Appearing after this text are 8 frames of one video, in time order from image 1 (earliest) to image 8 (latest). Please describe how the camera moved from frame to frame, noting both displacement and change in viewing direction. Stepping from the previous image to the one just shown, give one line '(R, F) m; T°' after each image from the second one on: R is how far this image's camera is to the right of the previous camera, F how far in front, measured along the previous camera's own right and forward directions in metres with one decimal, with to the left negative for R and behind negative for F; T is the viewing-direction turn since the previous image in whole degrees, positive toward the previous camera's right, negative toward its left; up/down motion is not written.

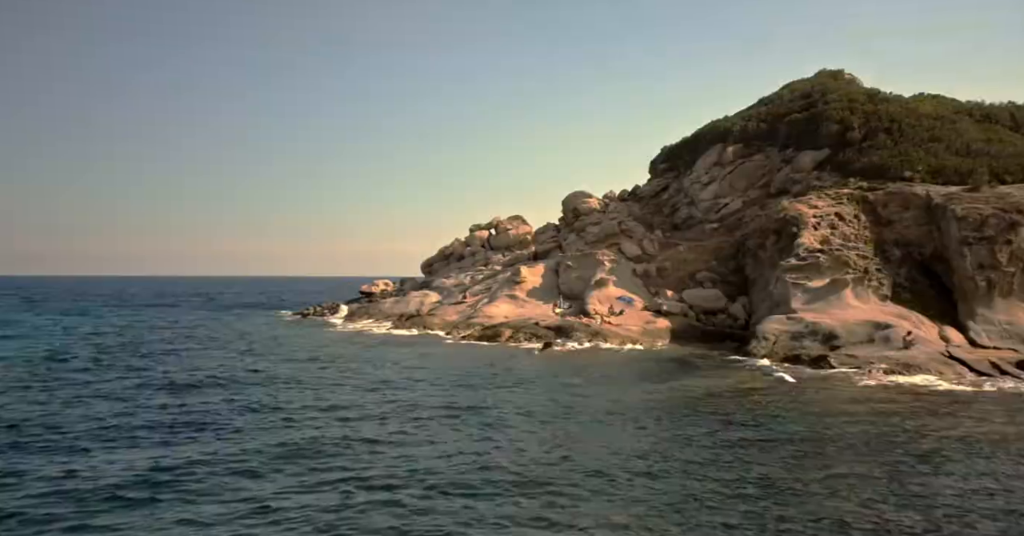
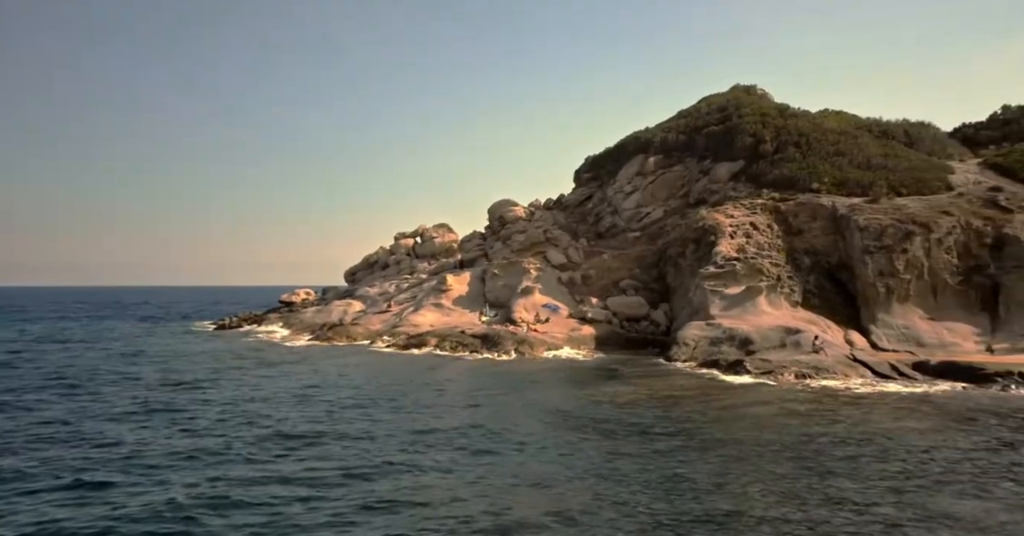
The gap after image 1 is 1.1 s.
(+0.6, +0.2) m; +6°
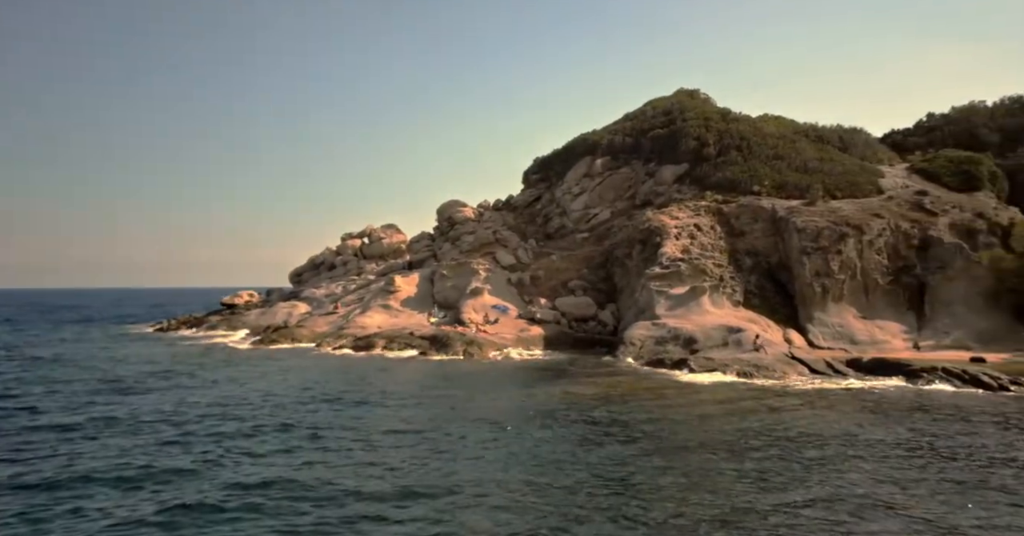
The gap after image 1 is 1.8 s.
(+0.6, 0.0) m; +4°
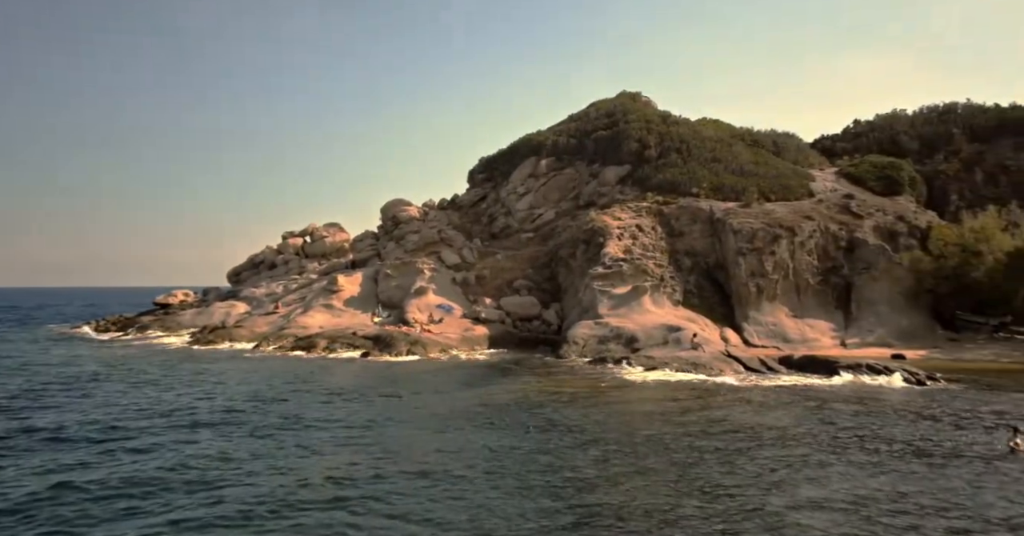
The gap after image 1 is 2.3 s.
(+0.7, -0.1) m; +4°
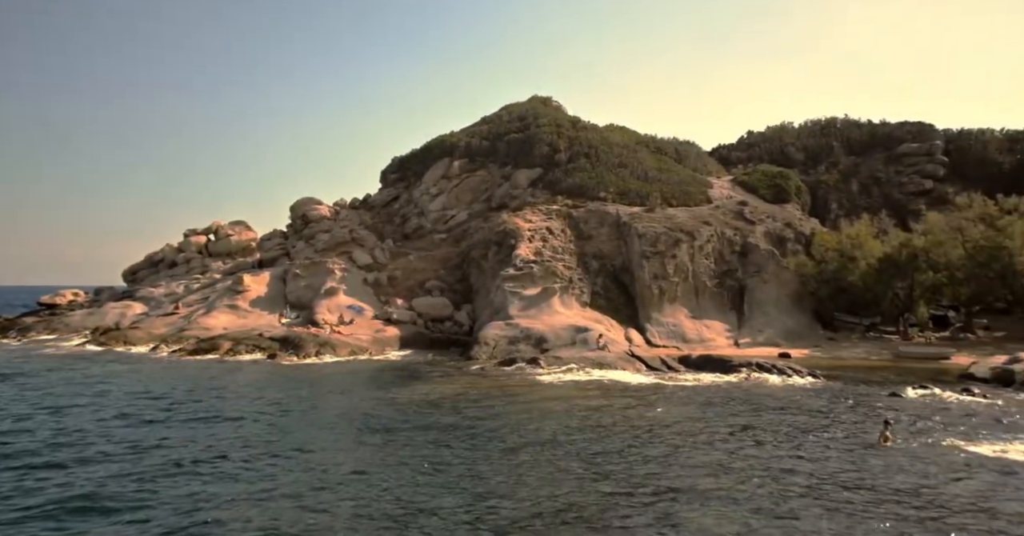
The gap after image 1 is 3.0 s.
(+1.5, -0.3) m; +6°
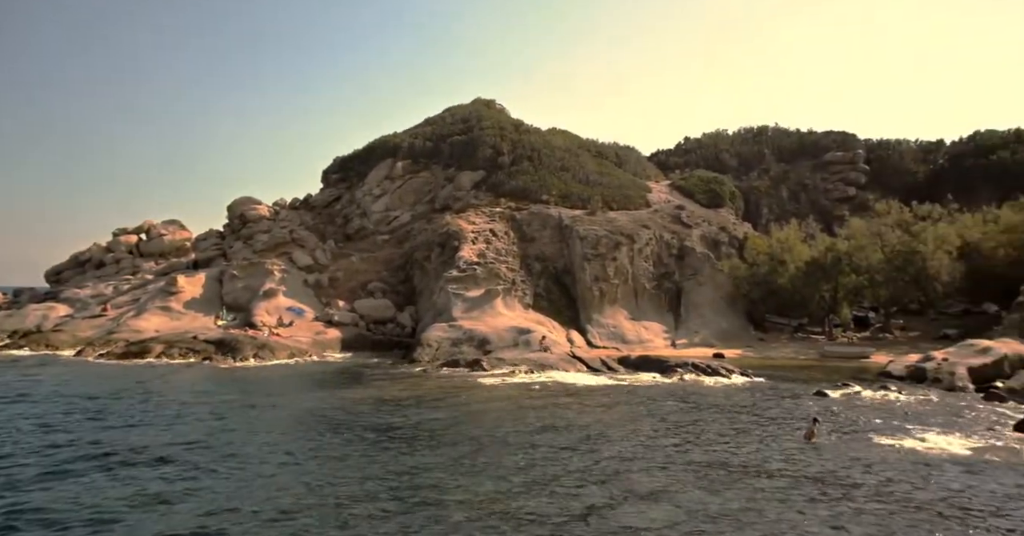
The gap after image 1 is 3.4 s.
(+0.5, -0.1) m; +4°
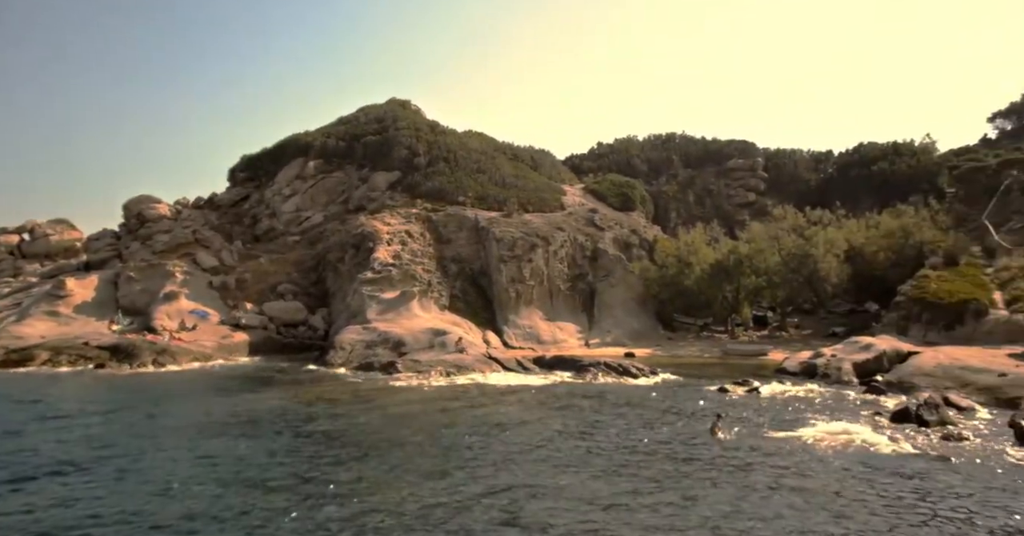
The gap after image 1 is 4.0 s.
(+0.4, 0.0) m; +7°
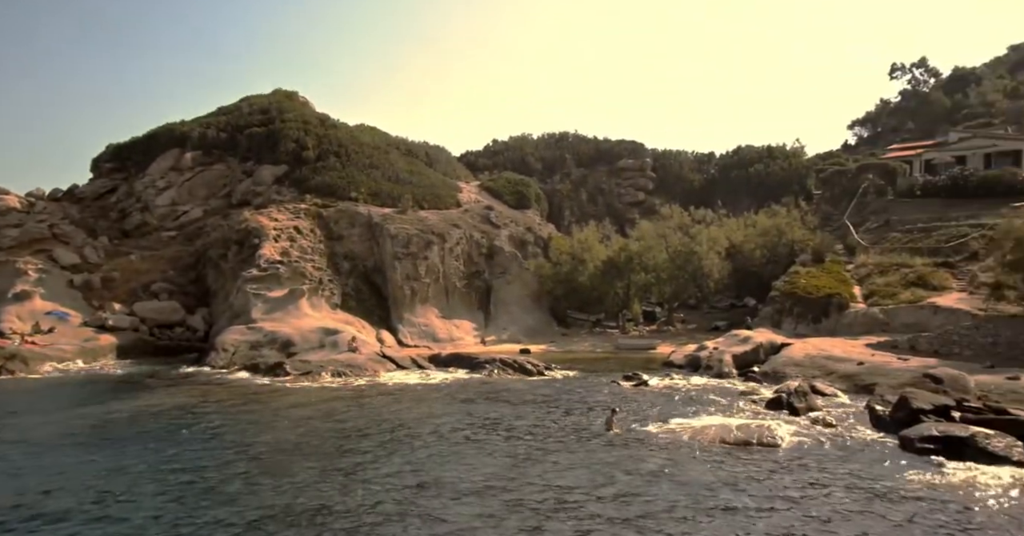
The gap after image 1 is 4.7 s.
(+0.2, +0.3) m; +9°
